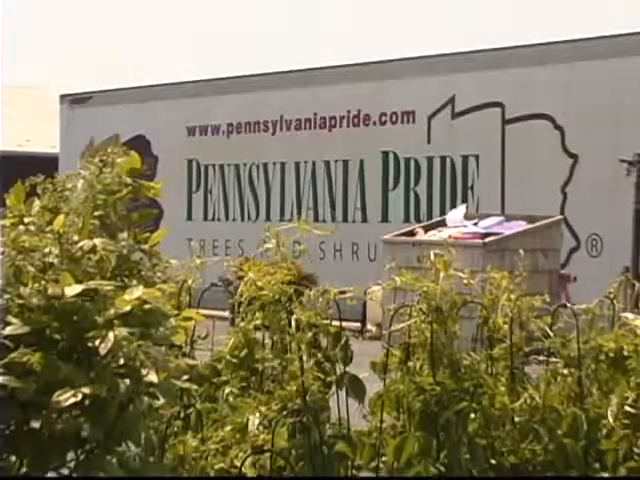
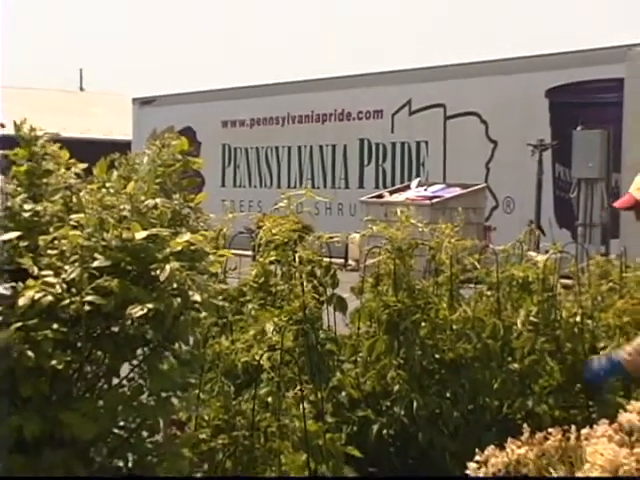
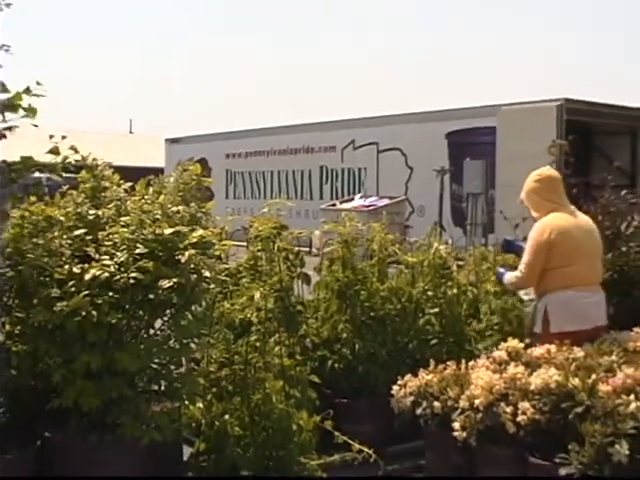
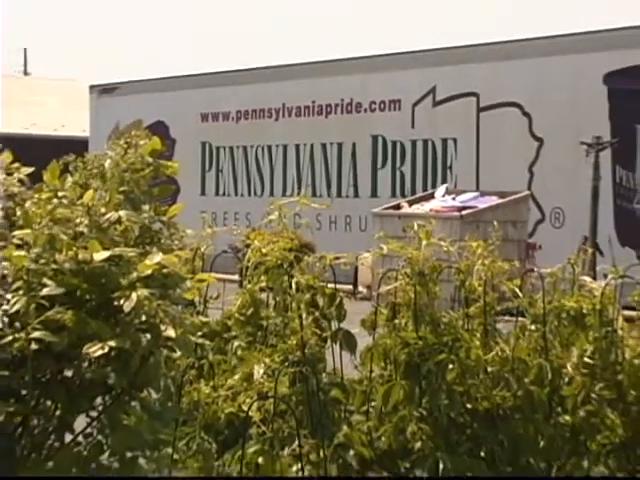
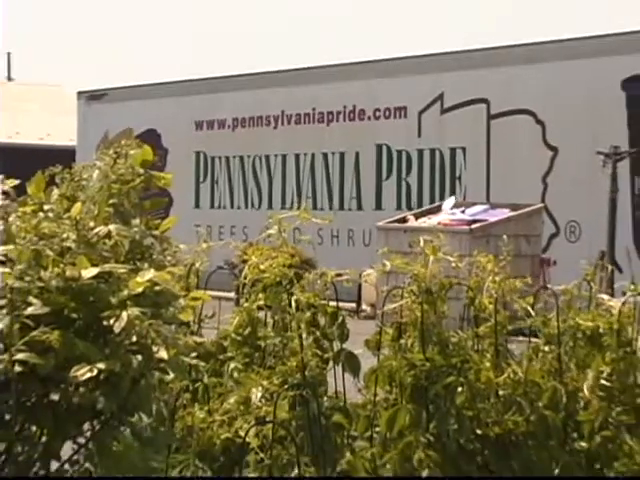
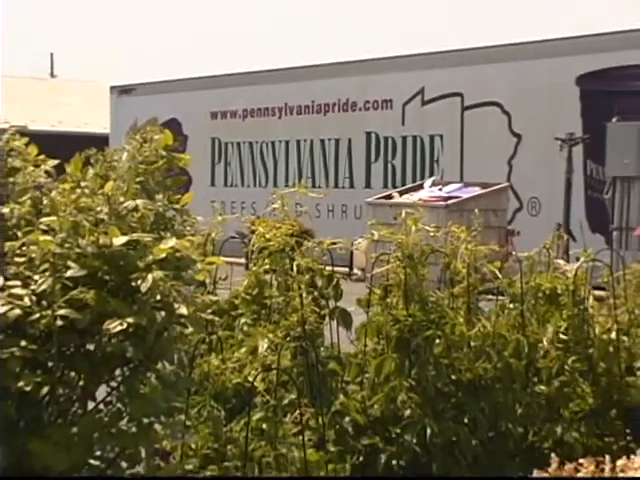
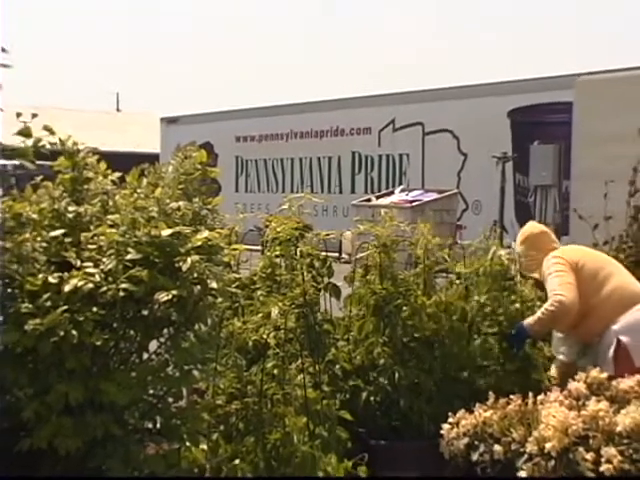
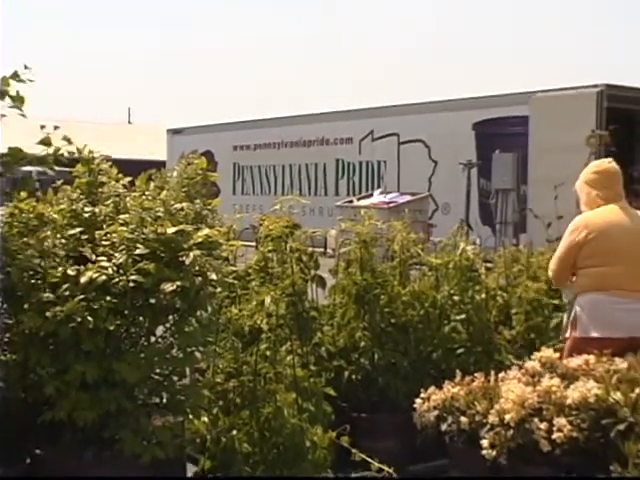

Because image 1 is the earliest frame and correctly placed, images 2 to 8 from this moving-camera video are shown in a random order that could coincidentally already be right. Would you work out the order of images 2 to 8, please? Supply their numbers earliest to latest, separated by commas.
5, 4, 6, 2, 7, 8, 3
